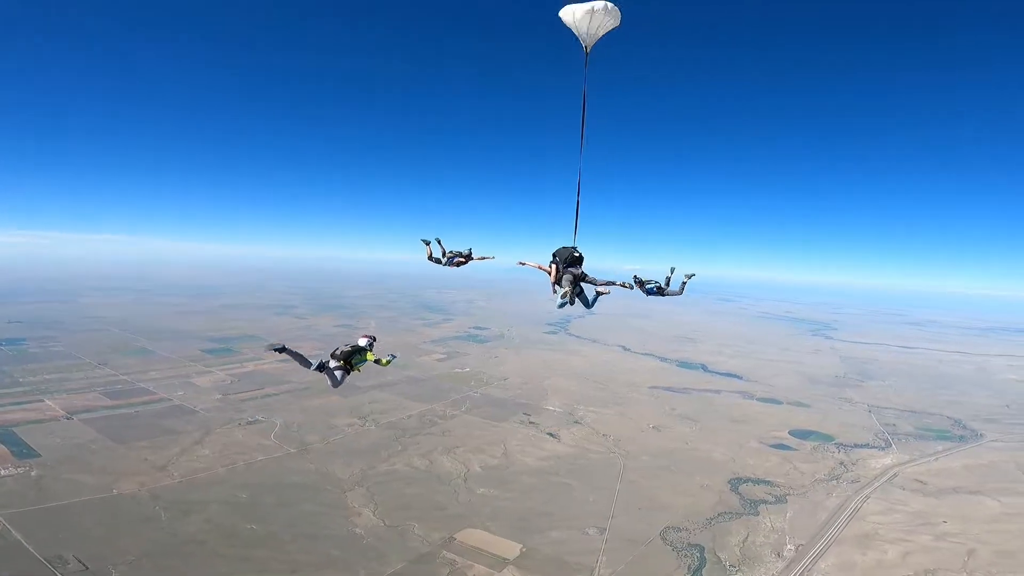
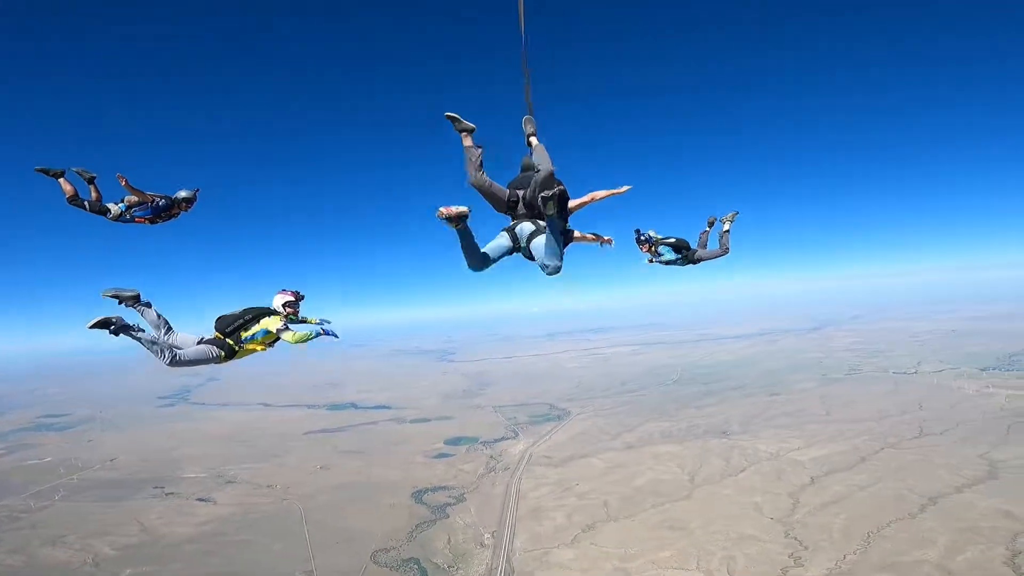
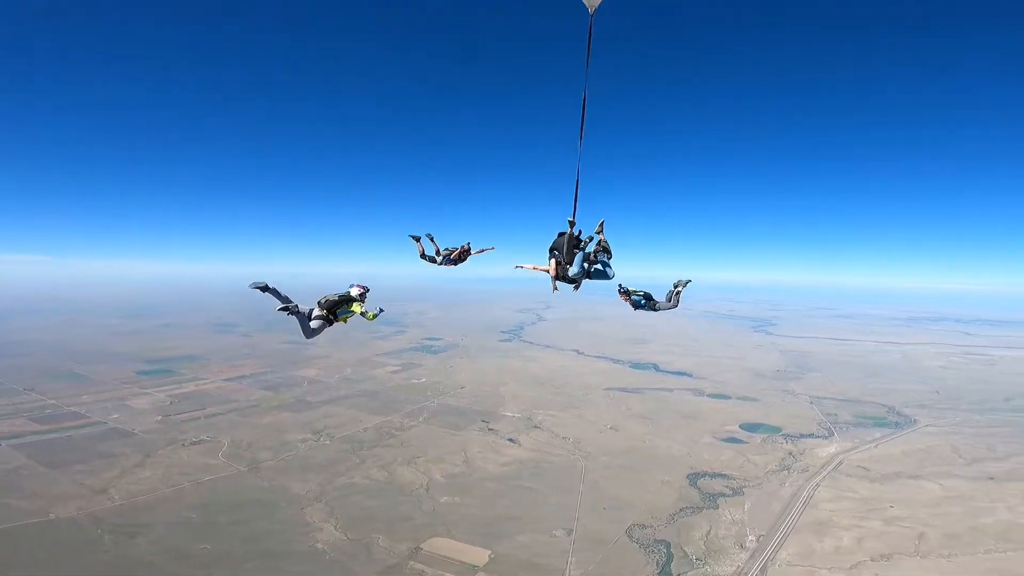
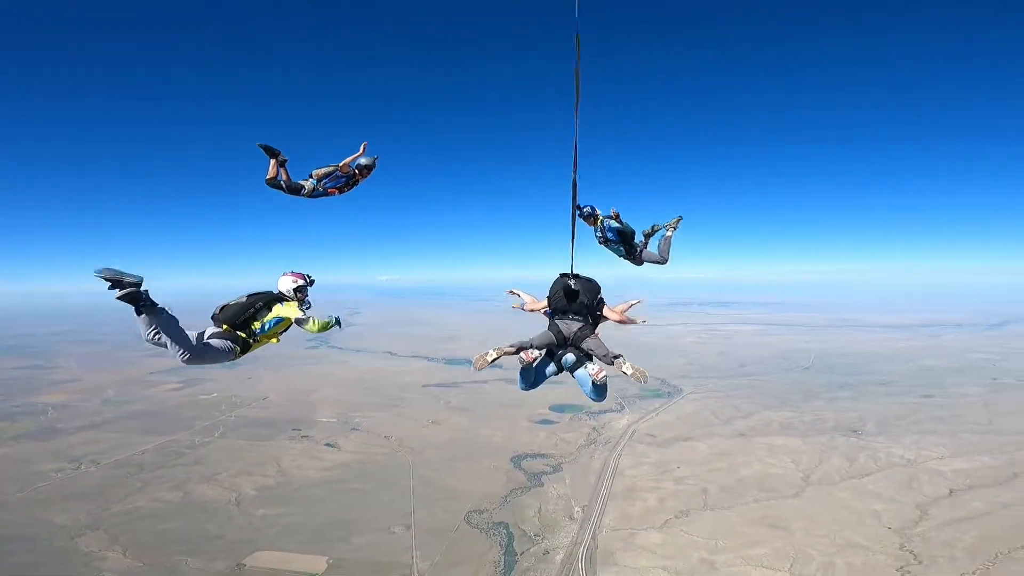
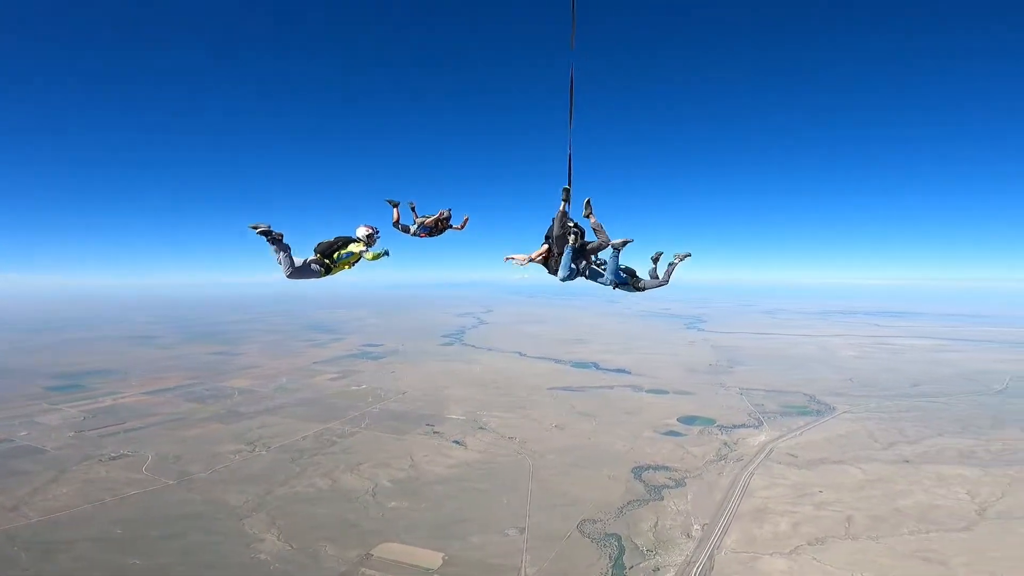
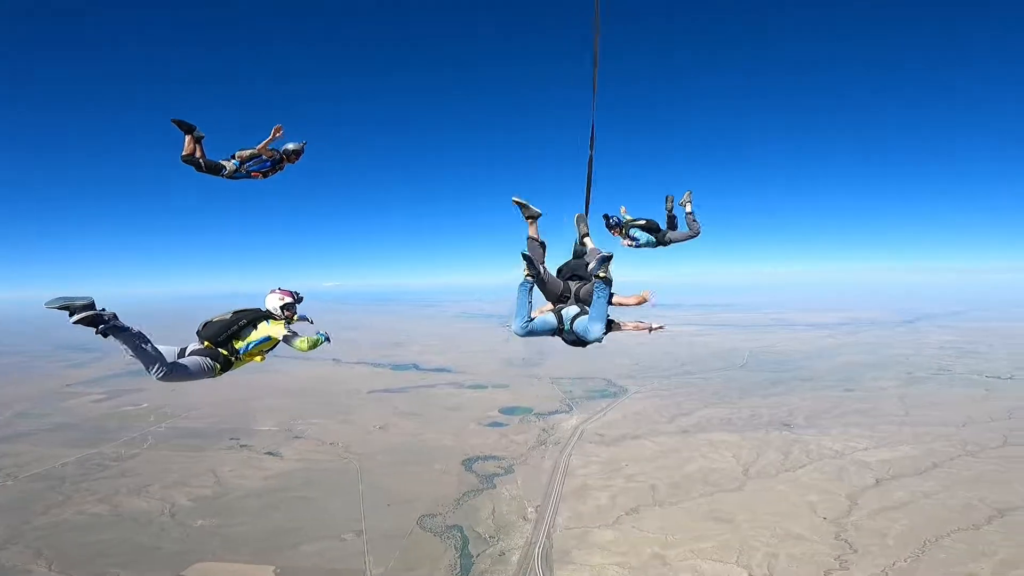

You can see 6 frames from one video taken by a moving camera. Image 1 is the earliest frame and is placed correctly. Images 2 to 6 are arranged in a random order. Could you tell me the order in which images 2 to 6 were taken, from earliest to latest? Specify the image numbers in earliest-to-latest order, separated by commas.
3, 5, 4, 6, 2
